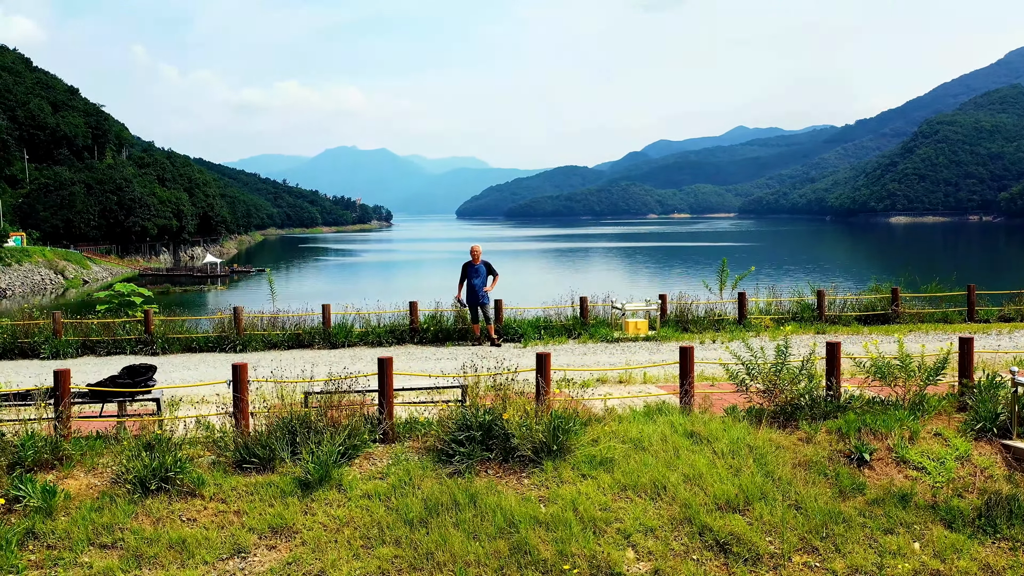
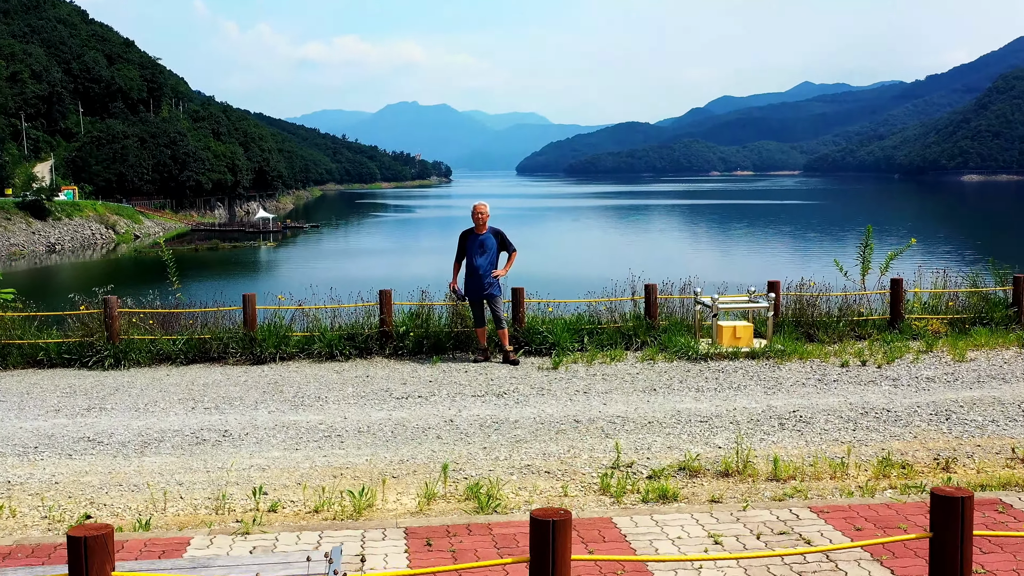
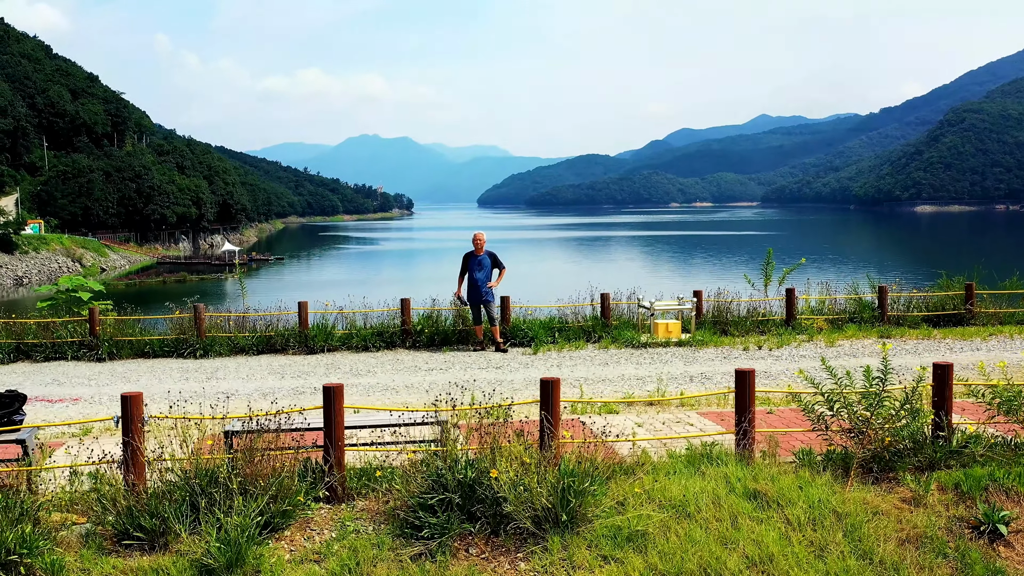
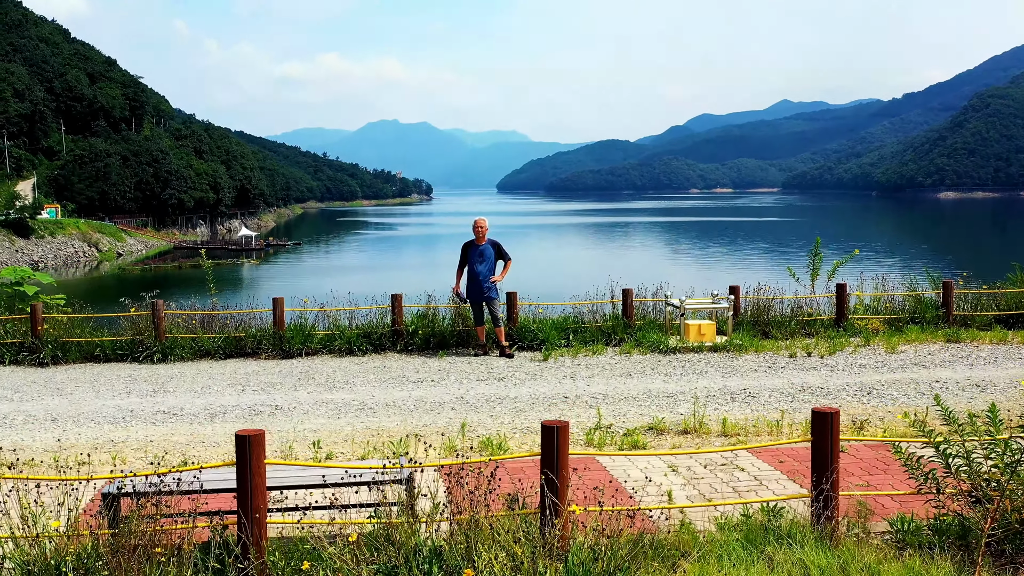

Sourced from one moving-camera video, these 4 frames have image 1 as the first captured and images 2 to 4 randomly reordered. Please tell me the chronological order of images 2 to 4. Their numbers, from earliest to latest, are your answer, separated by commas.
3, 4, 2
